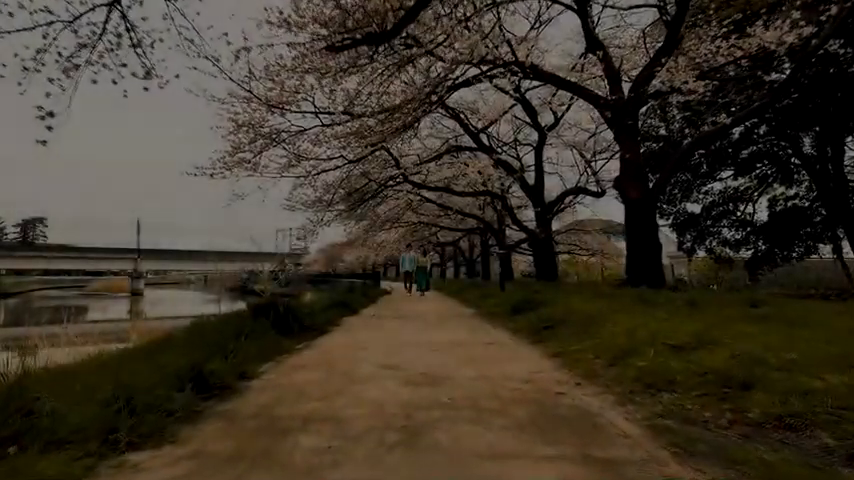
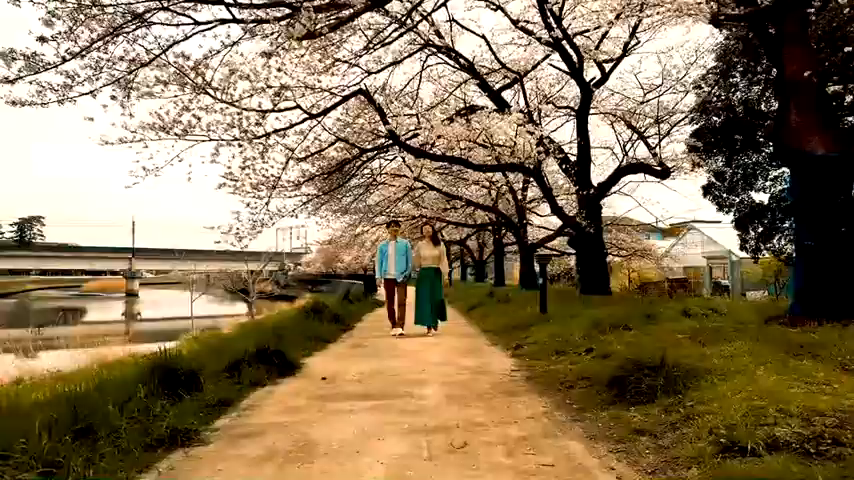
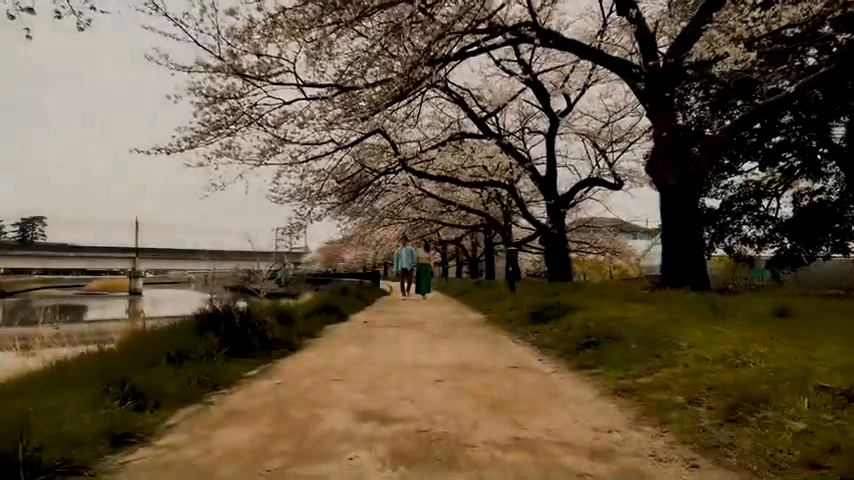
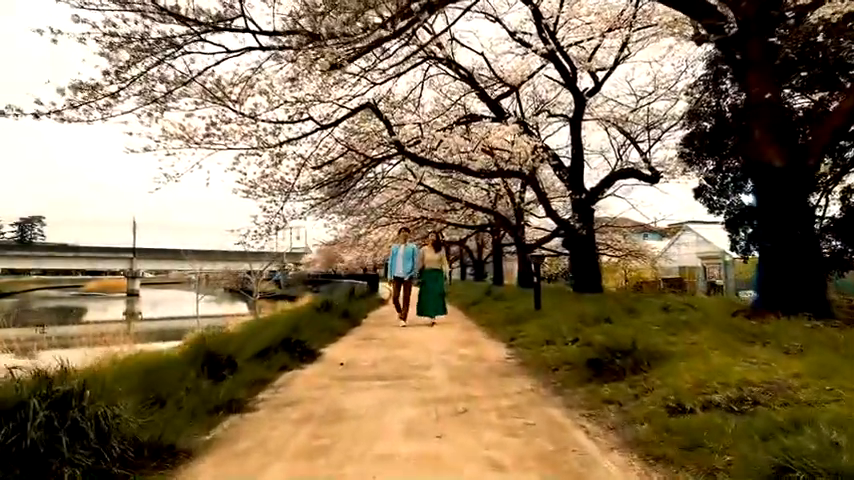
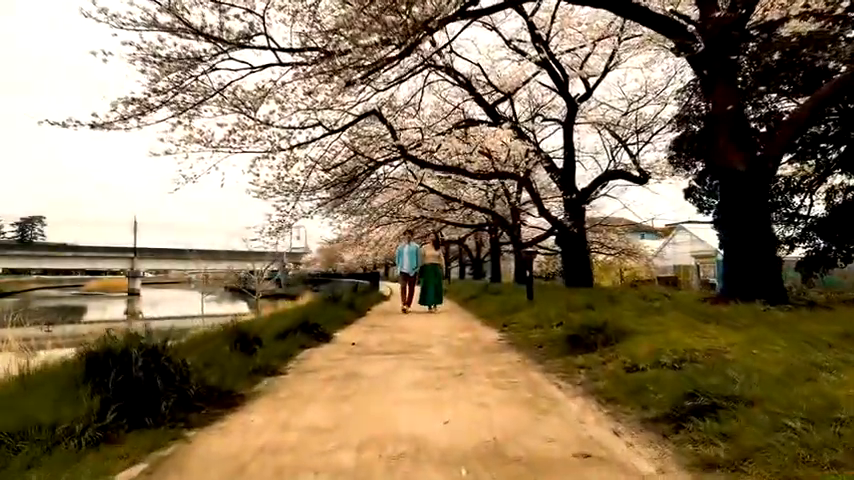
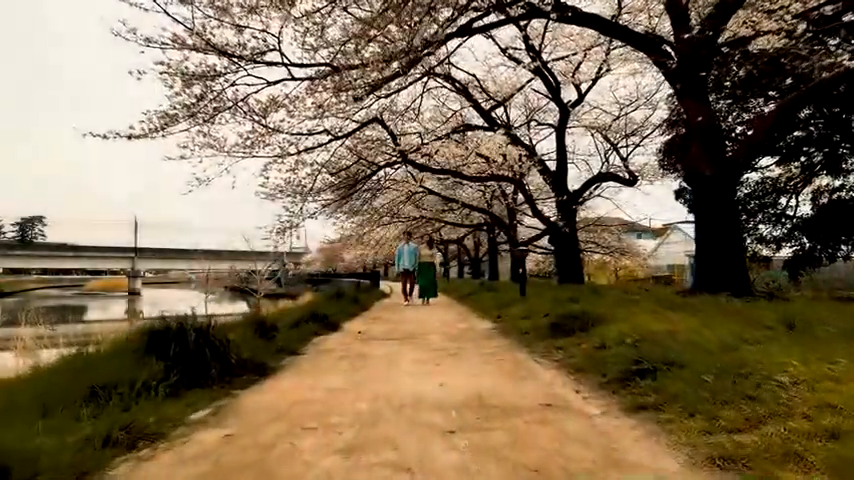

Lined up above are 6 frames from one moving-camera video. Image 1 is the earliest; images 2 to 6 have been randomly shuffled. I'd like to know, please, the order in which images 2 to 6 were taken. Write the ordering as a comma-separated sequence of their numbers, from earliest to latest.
3, 6, 5, 4, 2
